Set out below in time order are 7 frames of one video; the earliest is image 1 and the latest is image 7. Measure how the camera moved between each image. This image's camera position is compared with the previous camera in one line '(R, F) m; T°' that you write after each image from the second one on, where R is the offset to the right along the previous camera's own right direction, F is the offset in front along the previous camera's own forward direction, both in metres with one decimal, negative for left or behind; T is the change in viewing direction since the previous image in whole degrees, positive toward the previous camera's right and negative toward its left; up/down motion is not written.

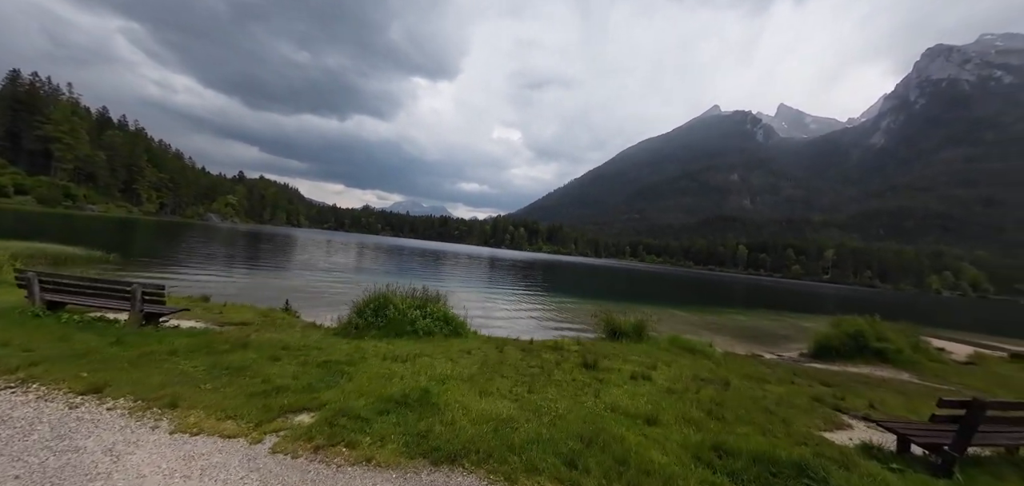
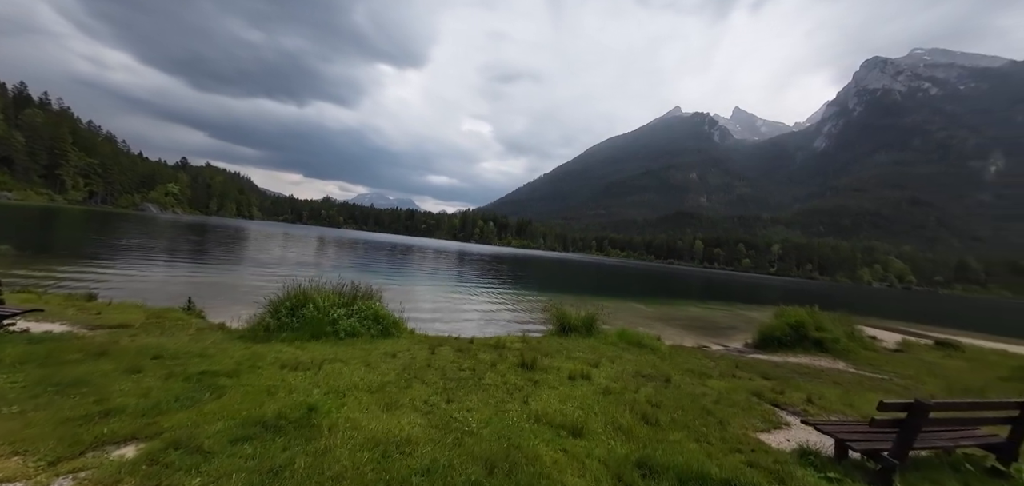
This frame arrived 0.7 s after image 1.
(+0.9, +1.0) m; +5°
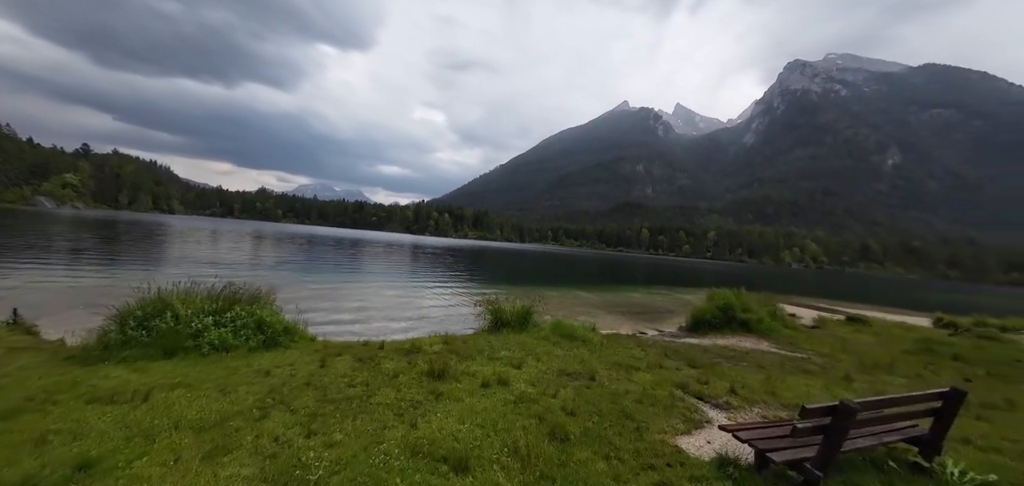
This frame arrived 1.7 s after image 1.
(+1.1, +1.3) m; +7°
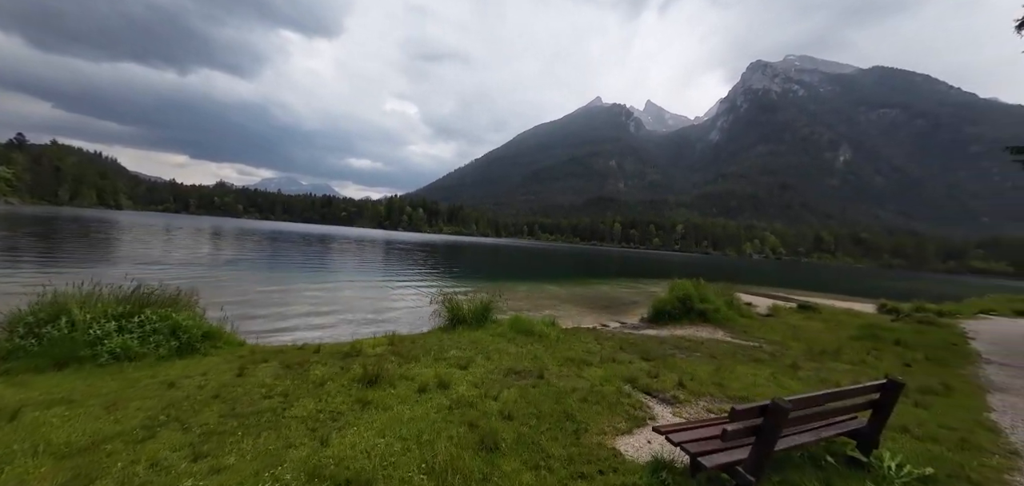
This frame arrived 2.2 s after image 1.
(+0.7, +0.6) m; +4°
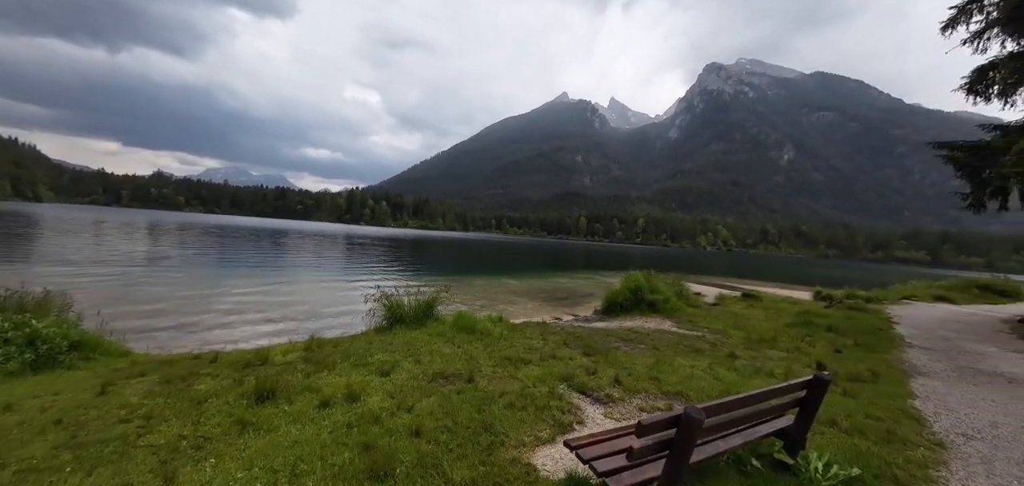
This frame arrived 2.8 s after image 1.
(+0.8, +0.8) m; +5°
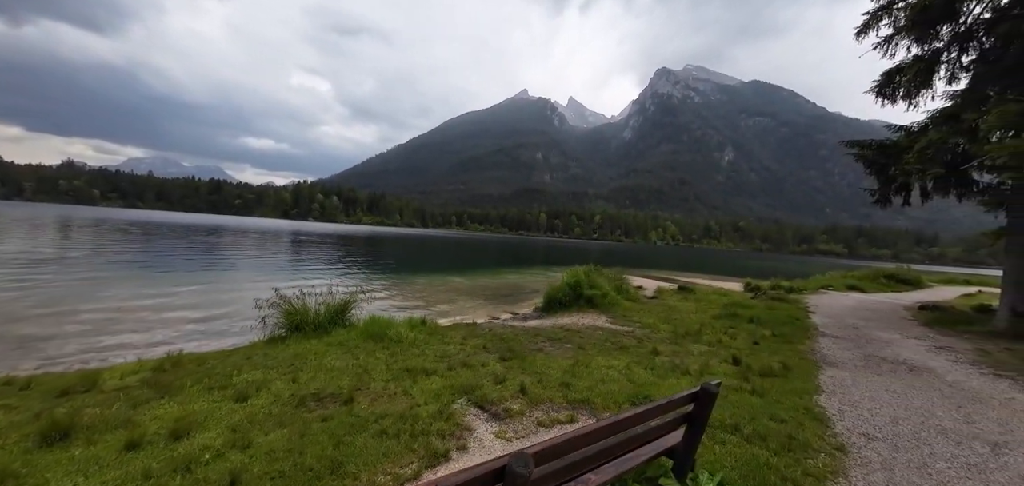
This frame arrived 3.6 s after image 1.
(+1.2, +1.0) m; +6°
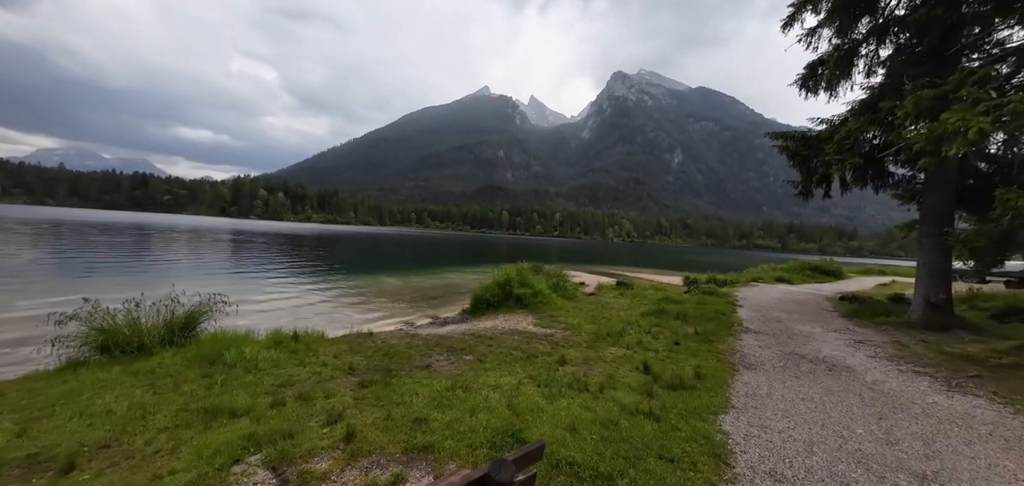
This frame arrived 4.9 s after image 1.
(+1.8, +1.8) m; +6°
